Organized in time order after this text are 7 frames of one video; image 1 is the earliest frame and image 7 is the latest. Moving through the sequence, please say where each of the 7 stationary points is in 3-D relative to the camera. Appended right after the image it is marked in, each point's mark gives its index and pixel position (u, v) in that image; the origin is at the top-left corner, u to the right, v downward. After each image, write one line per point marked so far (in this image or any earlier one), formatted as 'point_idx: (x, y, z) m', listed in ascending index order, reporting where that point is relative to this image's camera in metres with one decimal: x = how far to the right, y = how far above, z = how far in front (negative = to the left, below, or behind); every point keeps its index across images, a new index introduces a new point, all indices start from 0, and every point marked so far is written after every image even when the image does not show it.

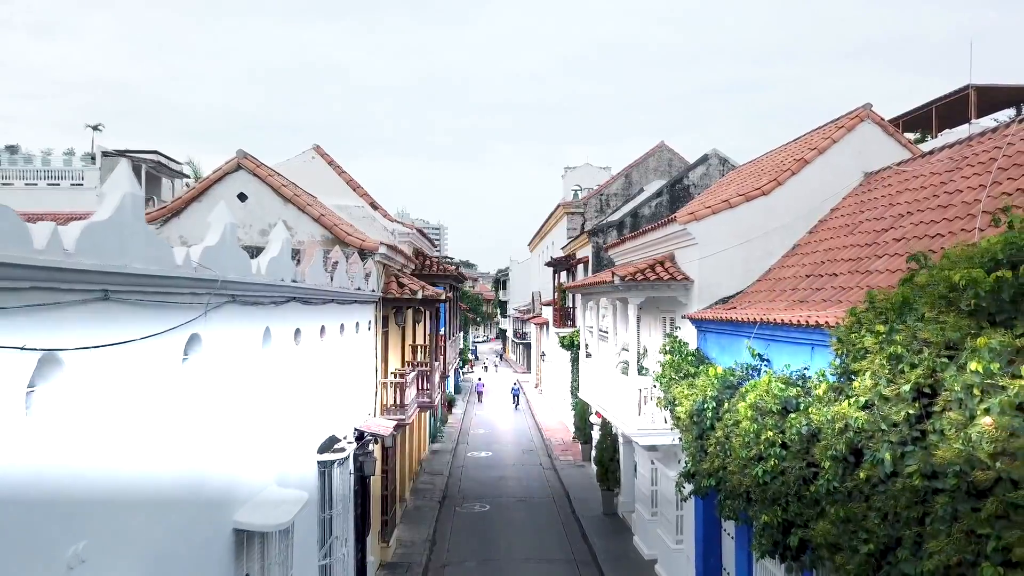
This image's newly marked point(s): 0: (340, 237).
0: (-3.0, +0.9, +10.9) m
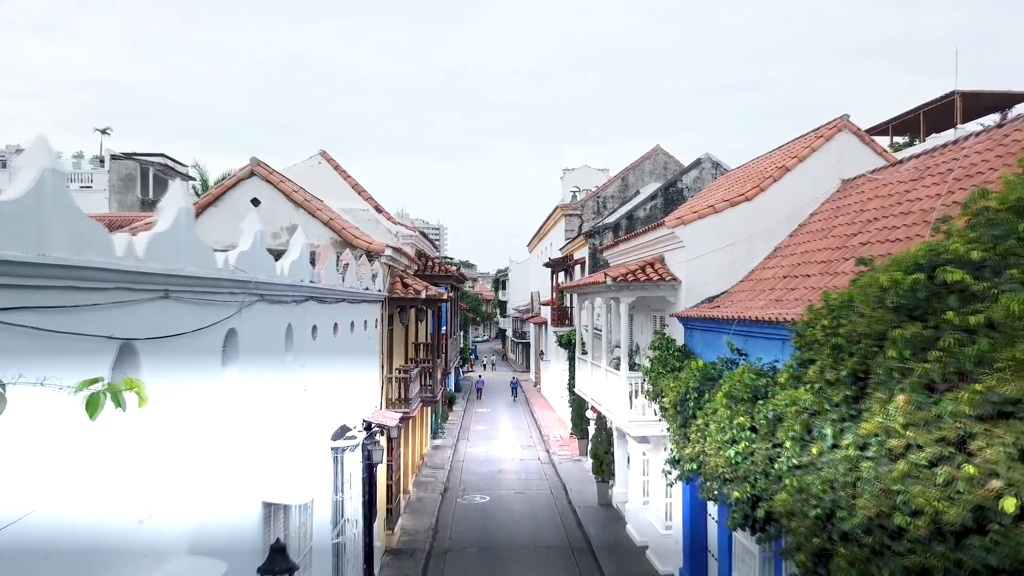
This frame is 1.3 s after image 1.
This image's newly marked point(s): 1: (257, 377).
0: (-3.0, +0.9, +11.5) m
1: (-2.3, -0.8, +5.8) m
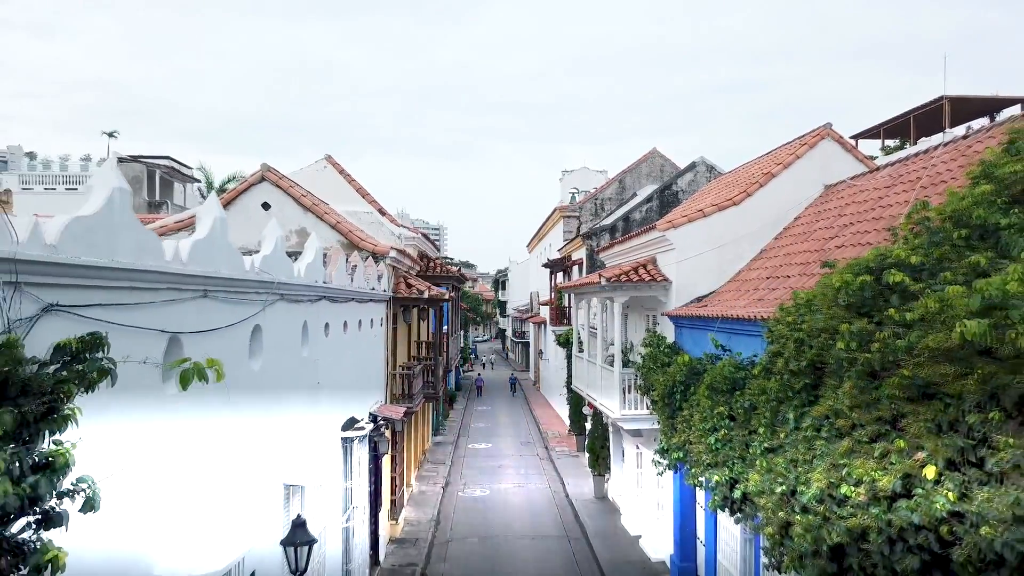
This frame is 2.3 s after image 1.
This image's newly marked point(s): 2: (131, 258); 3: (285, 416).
0: (-3.0, +0.9, +12.1) m
1: (-2.3, -0.8, +6.4) m
2: (-2.2, +0.2, +3.7) m
3: (-2.3, -1.3, +6.5) m
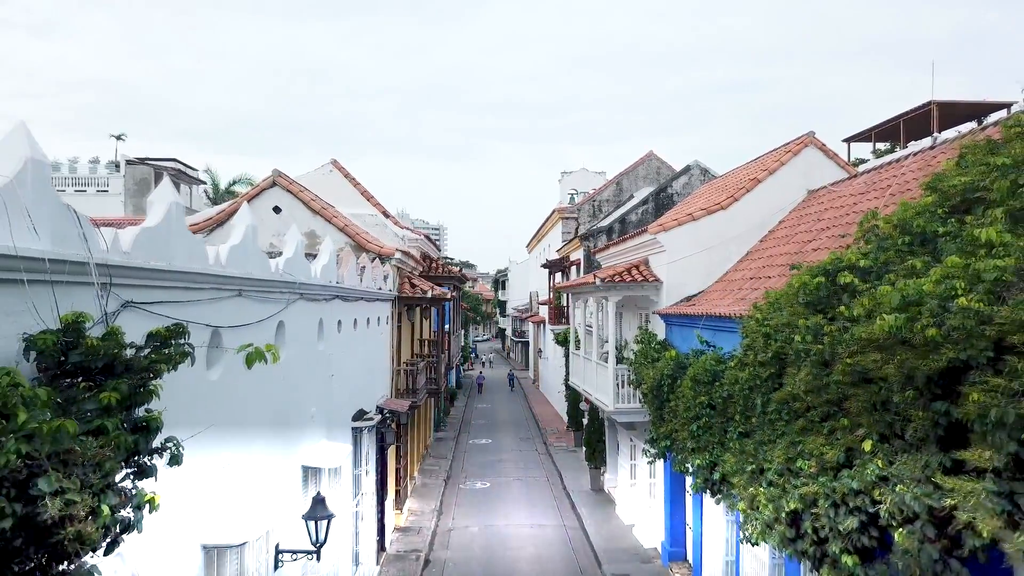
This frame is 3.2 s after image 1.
0: (-3.0, +0.9, +12.7) m
1: (-2.4, -0.8, +7.0) m
2: (-2.2, +0.2, +4.3) m
3: (-2.3, -1.3, +7.1) m
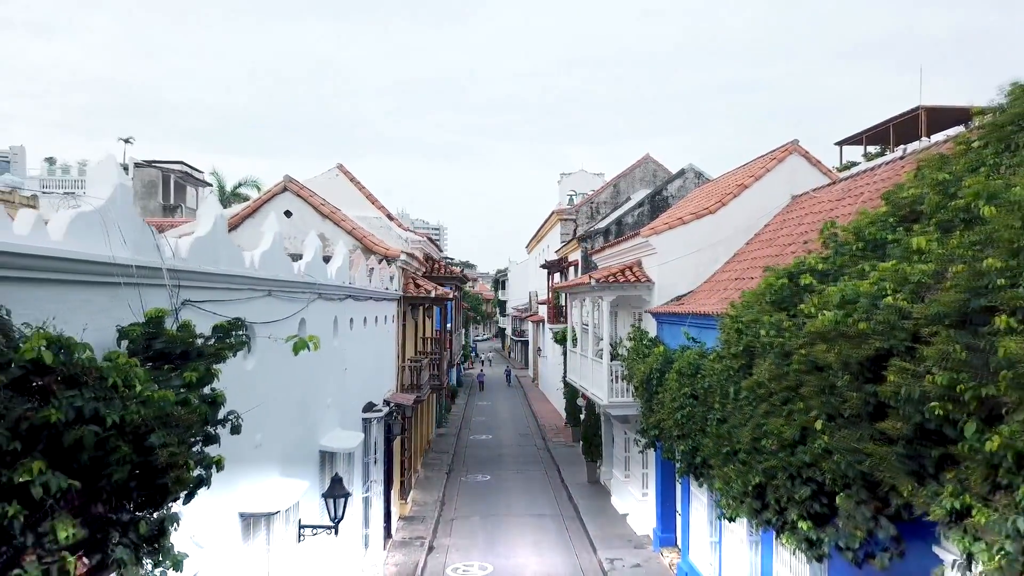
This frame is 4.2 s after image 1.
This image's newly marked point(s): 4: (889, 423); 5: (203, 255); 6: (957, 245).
0: (-3.0, +0.9, +13.4) m
1: (-2.4, -0.8, +7.7) m
2: (-2.3, +0.2, +5.0) m
3: (-2.4, -1.3, +7.8) m
4: (+2.3, -0.8, +3.8) m
5: (-2.2, +0.2, +4.6) m
6: (+2.8, +0.3, +4.0) m
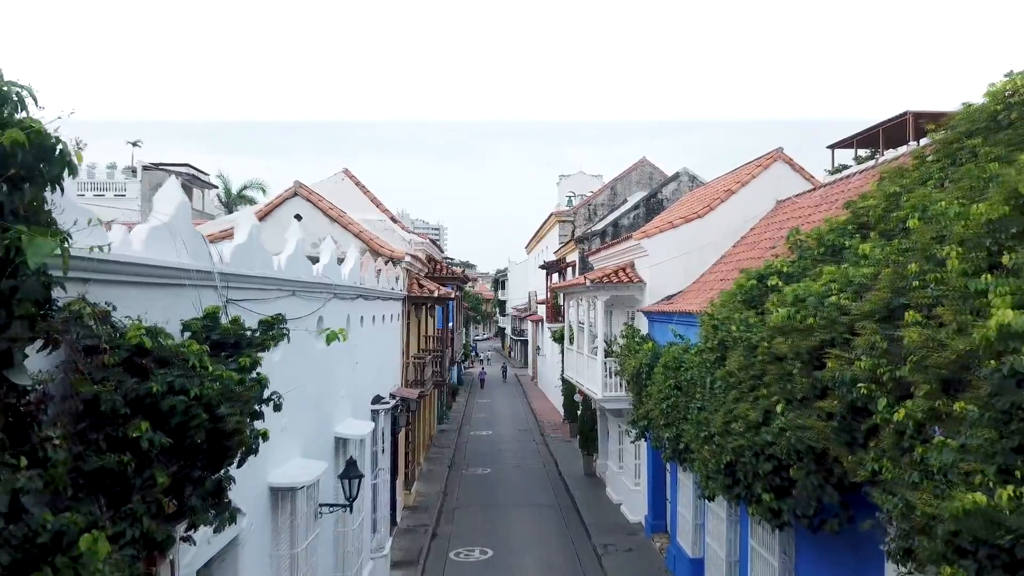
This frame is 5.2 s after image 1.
0: (-3.1, +0.9, +14.1) m
1: (-2.4, -0.8, +8.4) m
2: (-2.3, +0.2, +5.7) m
3: (-2.4, -1.3, +8.5) m
4: (+2.3, -0.8, +4.5) m
5: (-2.3, +0.2, +5.3) m
6: (+2.8, +0.3, +4.7) m
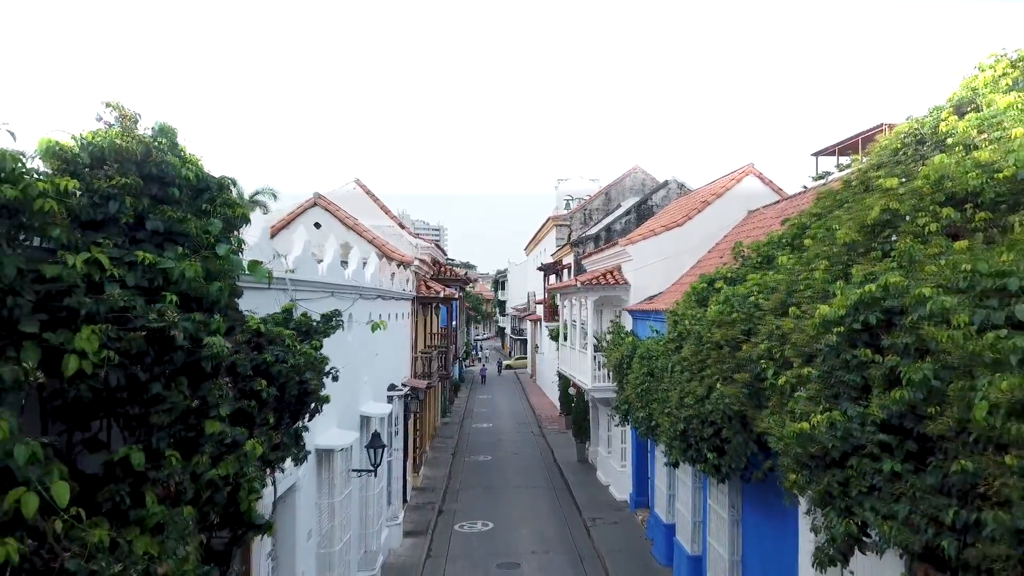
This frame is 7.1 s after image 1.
0: (-3.1, +0.8, +15.6) m
1: (-2.4, -0.8, +9.9) m
2: (-2.3, +0.2, +7.2) m
3: (-2.4, -1.3, +10.0) m
4: (+2.2, -0.8, +6.1) m
5: (-2.3, +0.2, +6.8) m
6: (+2.8, +0.2, +6.2) m
